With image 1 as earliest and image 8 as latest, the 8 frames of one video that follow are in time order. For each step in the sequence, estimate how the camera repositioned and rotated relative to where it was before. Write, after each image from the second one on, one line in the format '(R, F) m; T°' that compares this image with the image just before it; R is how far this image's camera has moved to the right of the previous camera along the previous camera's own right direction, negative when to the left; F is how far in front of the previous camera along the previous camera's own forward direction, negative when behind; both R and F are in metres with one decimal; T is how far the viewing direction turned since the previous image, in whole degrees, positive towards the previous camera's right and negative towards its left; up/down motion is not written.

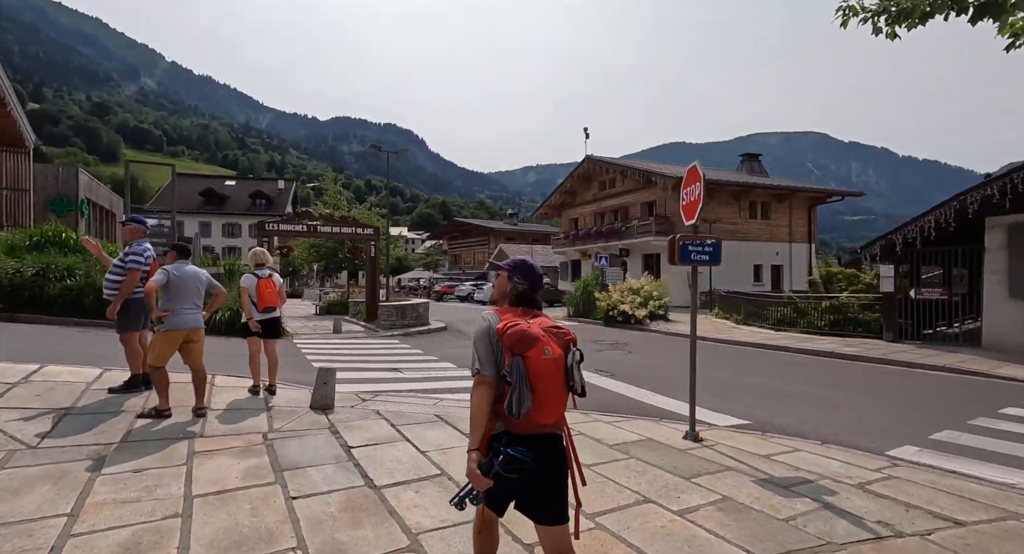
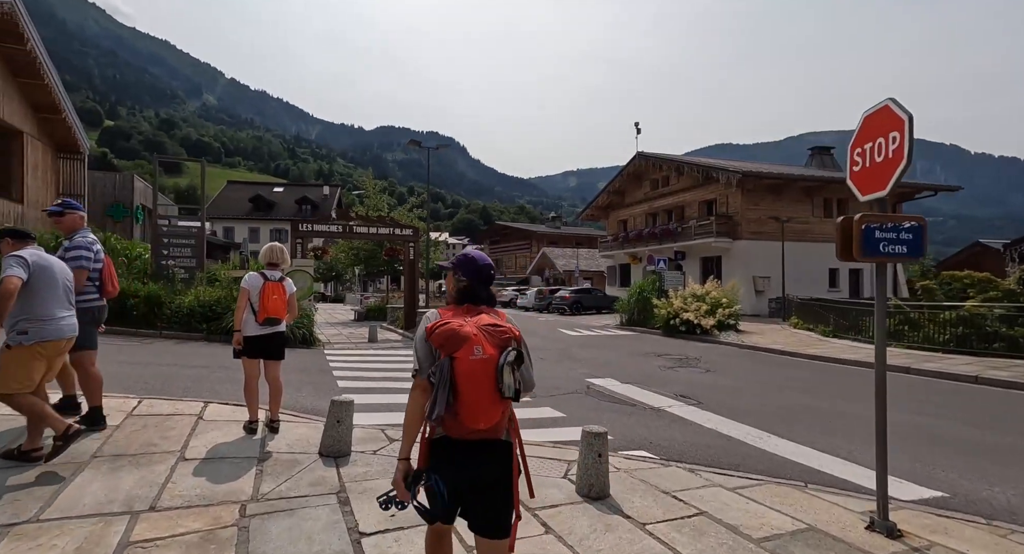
(-0.3, +1.7) m; -4°
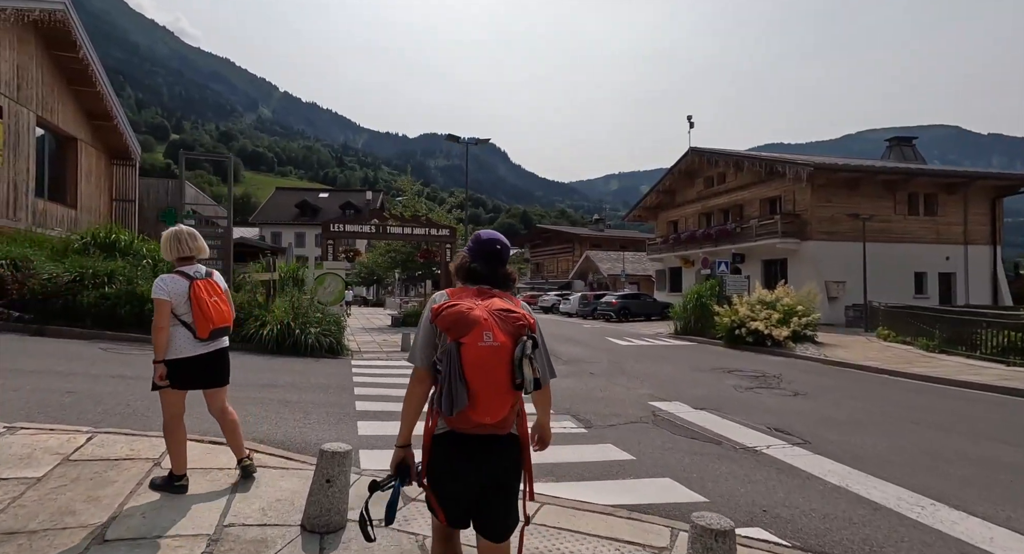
(-0.1, +1.5) m; -4°
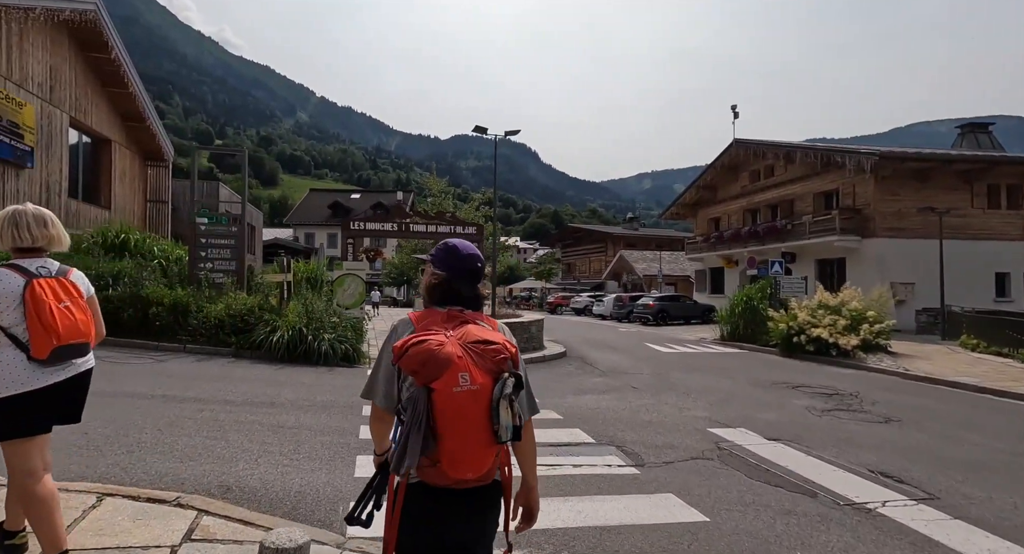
(0.0, +1.3) m; -3°
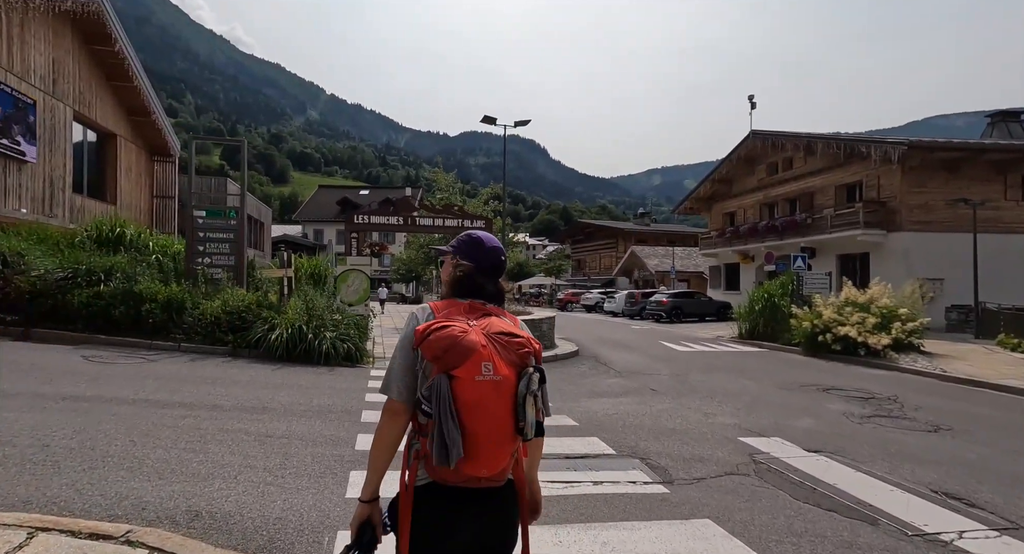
(0.0, +0.6) m; -1°
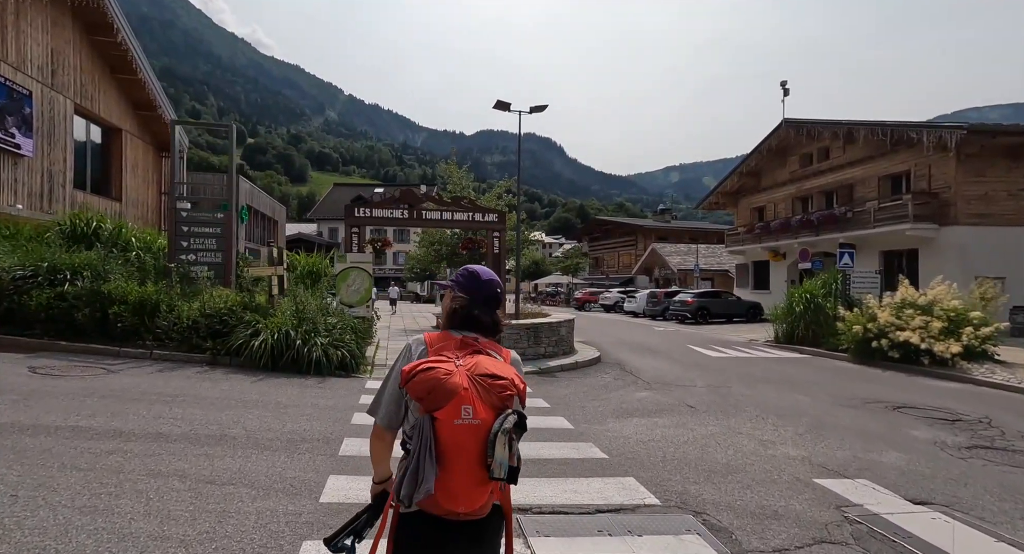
(0.0, +1.4) m; -2°
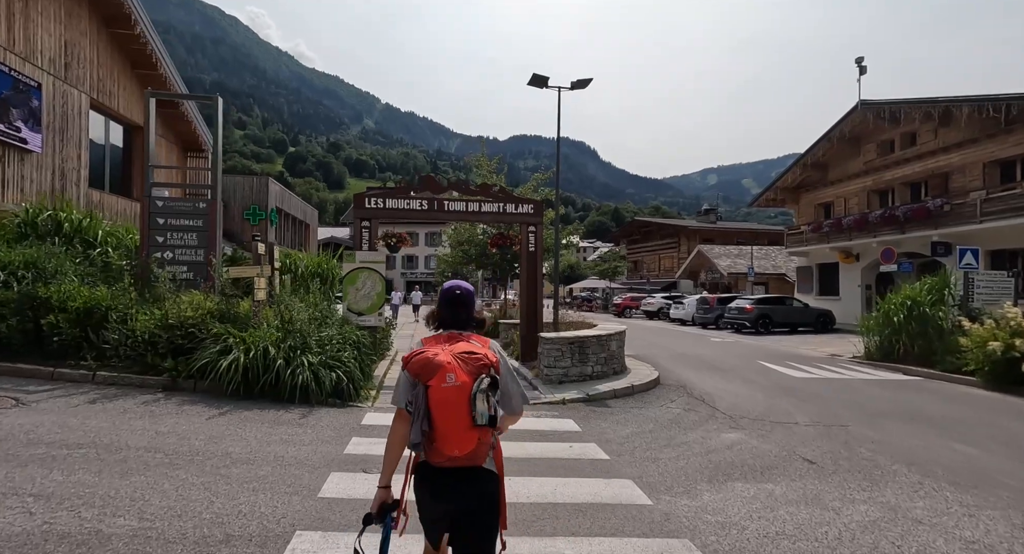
(-0.1, +2.4) m; -4°
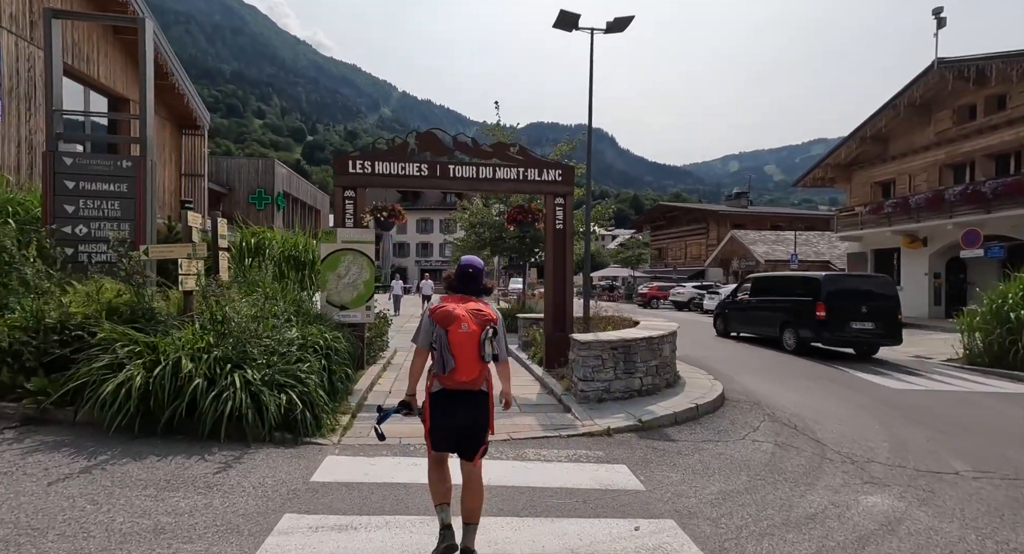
(-0.1, +2.5) m; -2°
